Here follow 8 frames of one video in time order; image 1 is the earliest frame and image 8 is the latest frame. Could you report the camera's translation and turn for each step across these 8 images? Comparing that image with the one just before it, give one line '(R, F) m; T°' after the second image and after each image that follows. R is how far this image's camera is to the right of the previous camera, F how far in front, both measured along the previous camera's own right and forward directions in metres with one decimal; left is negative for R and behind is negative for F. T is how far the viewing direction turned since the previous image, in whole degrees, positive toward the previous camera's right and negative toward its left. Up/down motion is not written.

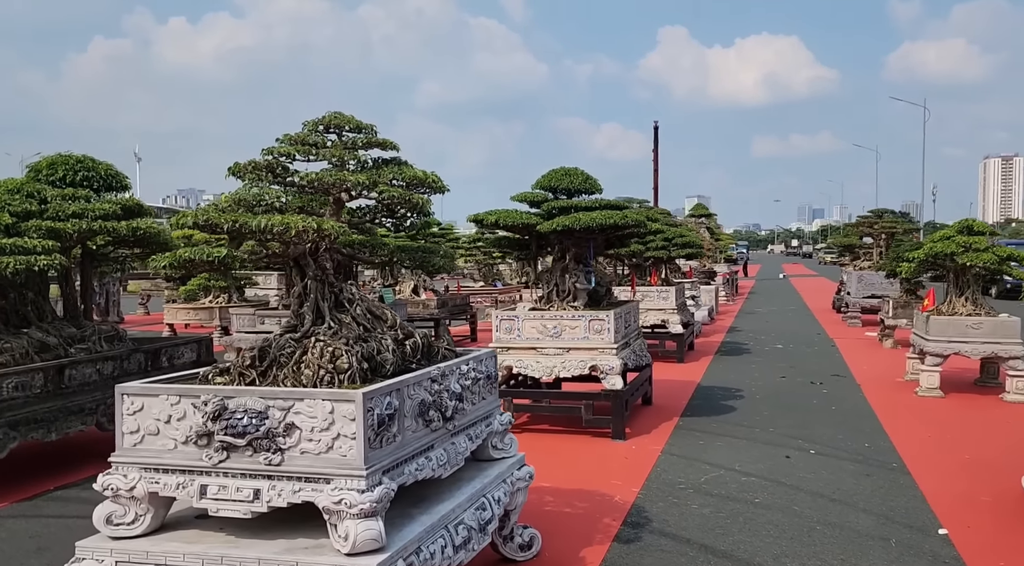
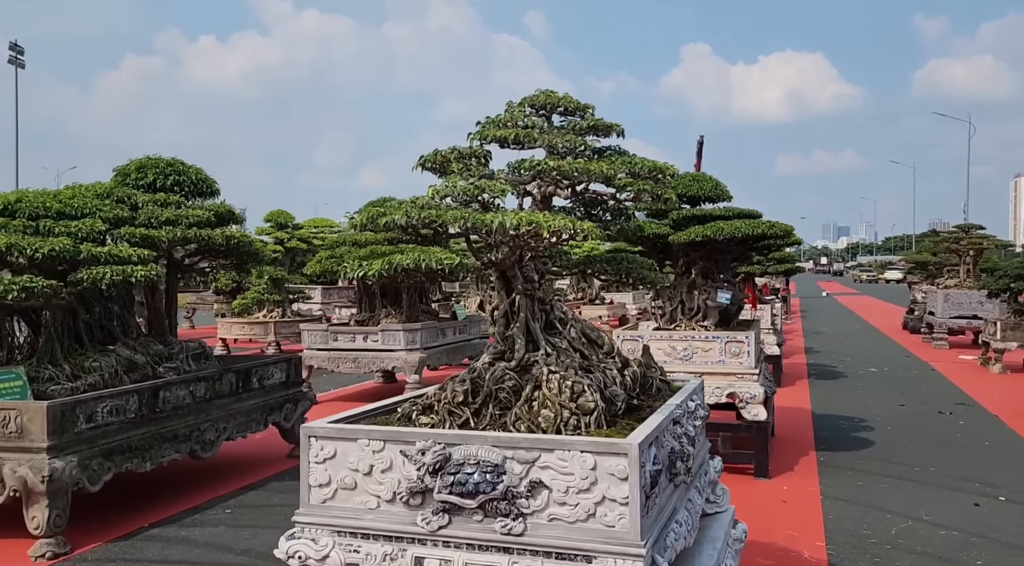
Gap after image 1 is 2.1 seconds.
(-0.8, +0.7) m; -2°
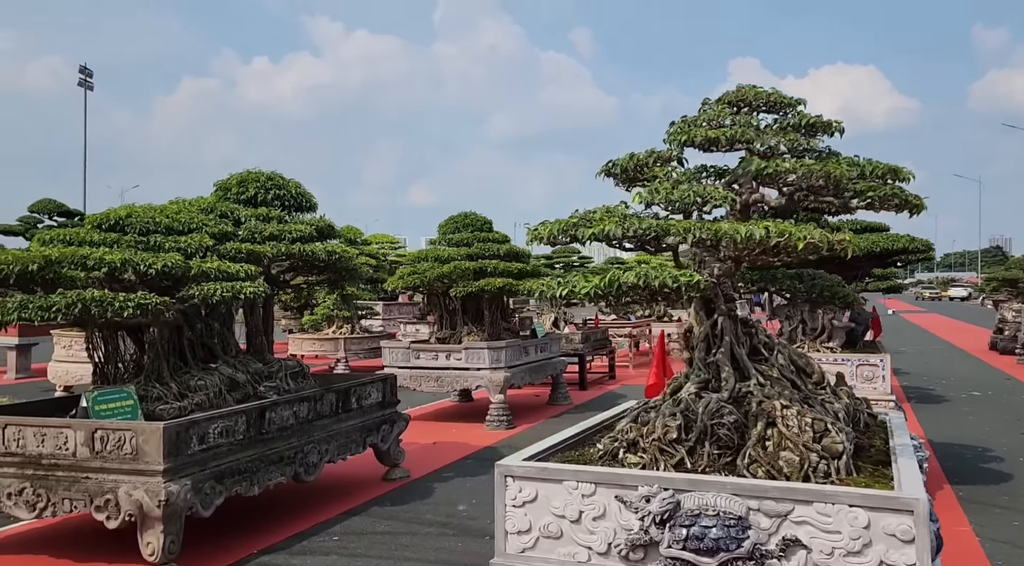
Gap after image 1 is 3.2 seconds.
(-0.5, +0.3) m; -4°
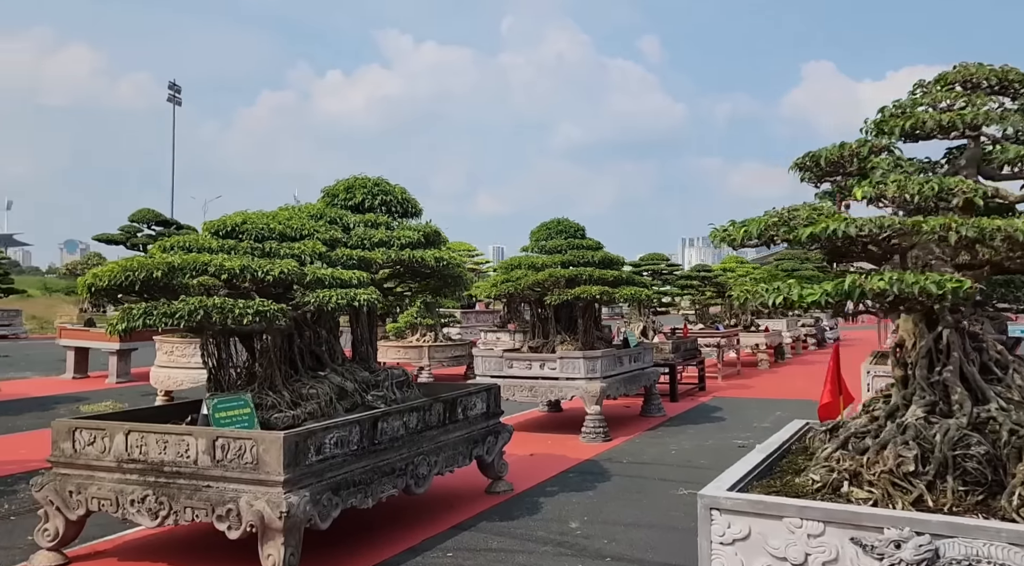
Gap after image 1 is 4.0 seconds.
(-0.3, +0.3) m; -5°
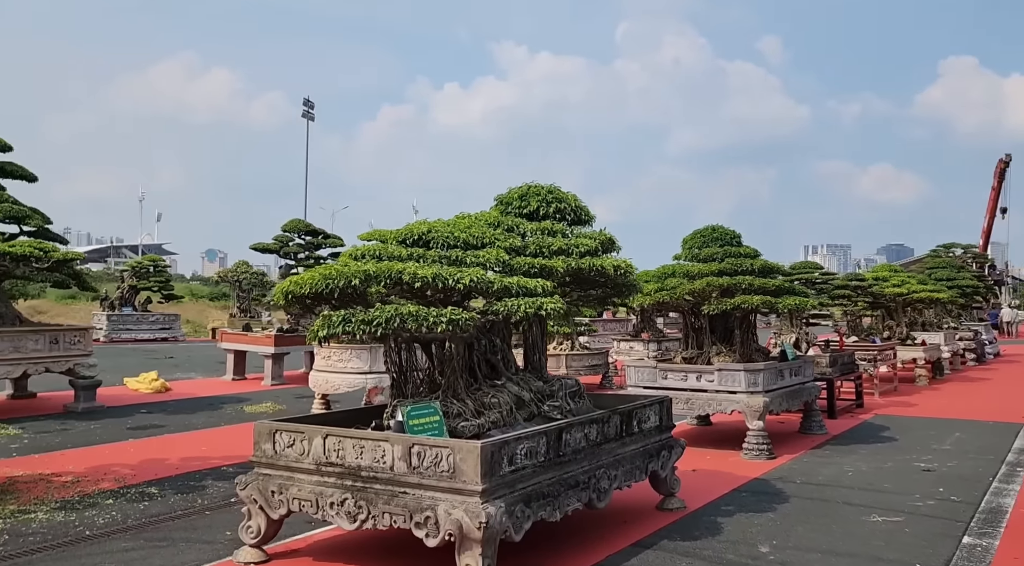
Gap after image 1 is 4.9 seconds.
(-0.5, +0.1) m; -9°
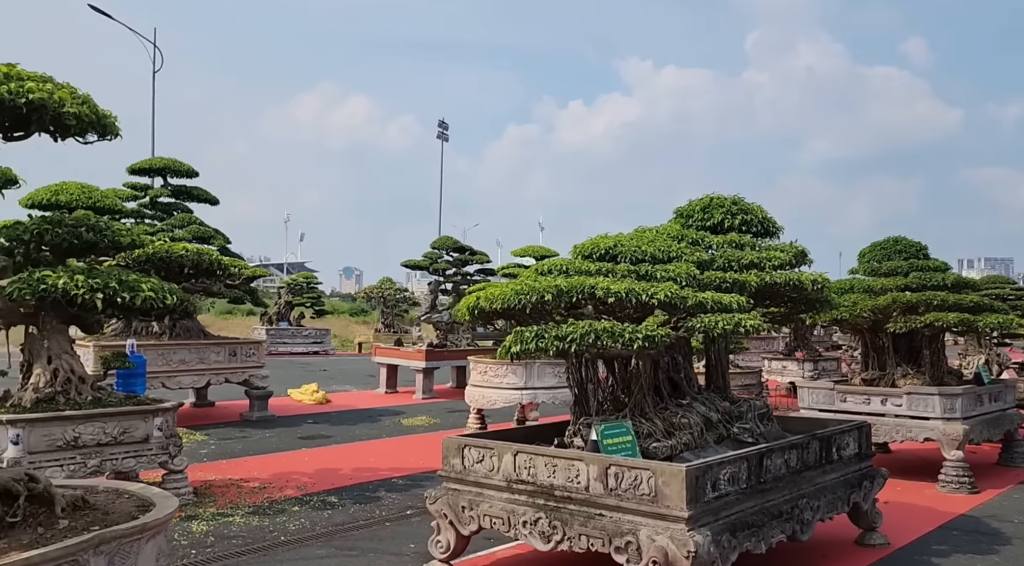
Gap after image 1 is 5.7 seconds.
(-0.4, +0.1) m; -10°
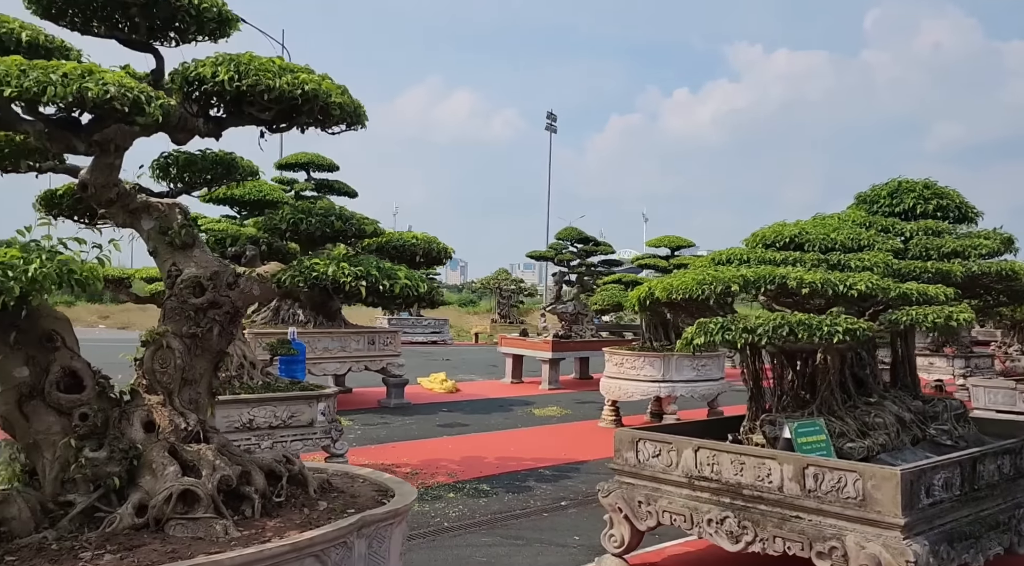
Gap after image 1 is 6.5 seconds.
(-0.4, +0.1) m; -8°
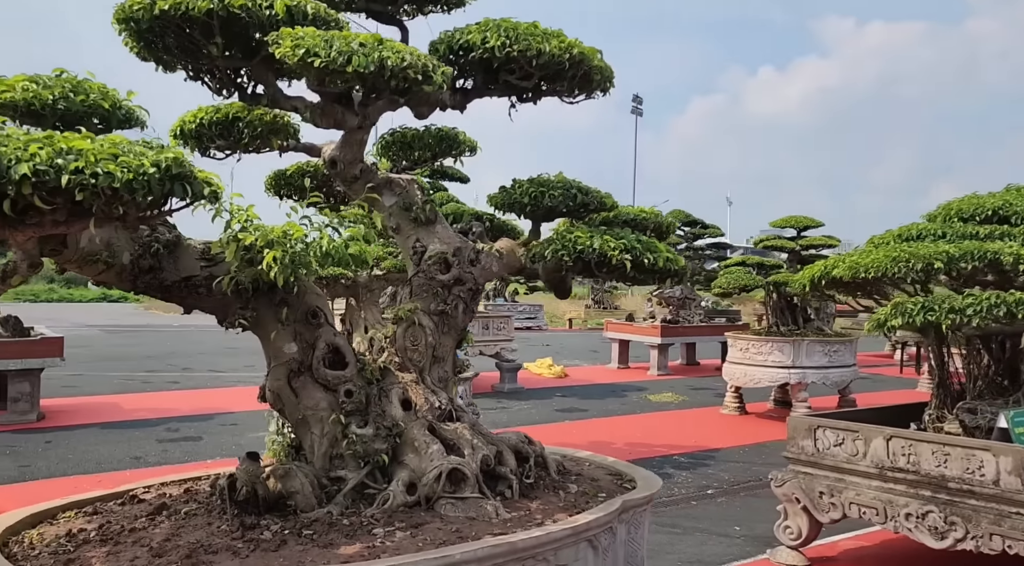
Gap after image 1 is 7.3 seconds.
(-0.5, +0.1) m; -7°
